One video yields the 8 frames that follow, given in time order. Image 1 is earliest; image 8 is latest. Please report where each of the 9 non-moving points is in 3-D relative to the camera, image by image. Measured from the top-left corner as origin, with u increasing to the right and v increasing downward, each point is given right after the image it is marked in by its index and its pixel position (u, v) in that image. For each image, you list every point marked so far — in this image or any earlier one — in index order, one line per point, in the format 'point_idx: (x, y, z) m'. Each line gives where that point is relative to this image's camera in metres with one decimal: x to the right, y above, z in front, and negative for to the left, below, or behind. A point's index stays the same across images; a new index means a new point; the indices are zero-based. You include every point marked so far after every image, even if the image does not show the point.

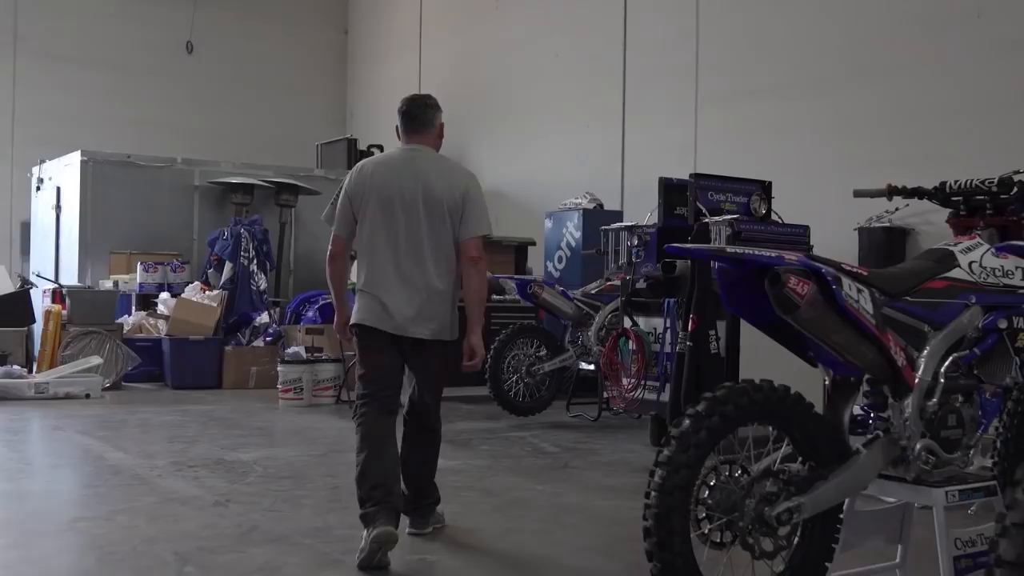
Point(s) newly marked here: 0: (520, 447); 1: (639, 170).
0: (0.0, -0.8, +5.0) m
1: (+1.2, +1.1, +9.2) m
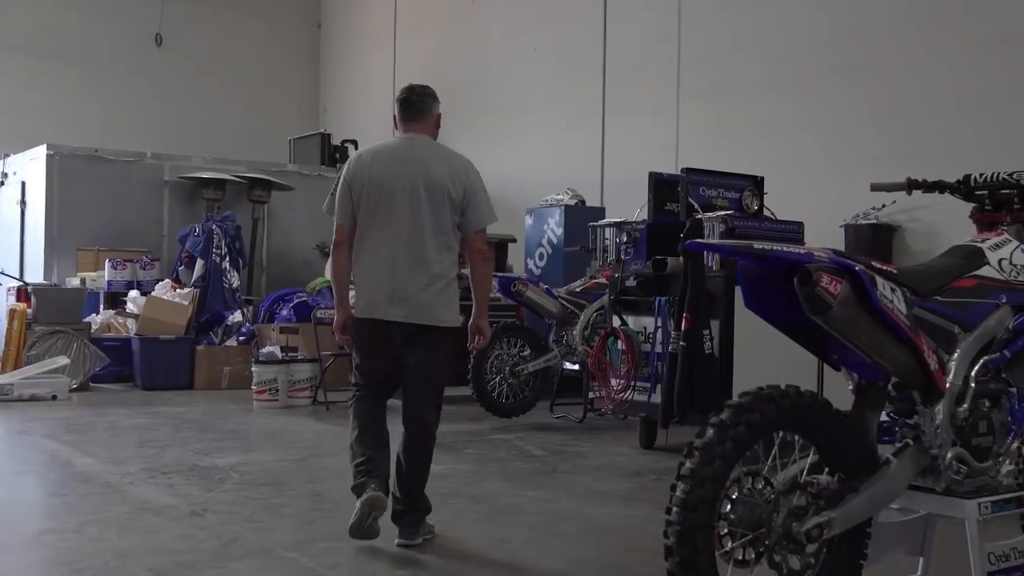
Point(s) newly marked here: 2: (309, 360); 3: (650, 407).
0: (0.0, -0.8, +4.8) m
1: (+1.0, +1.2, +9.1) m
2: (-1.5, -0.5, +6.9) m
3: (+0.7, -0.6, +4.6) m
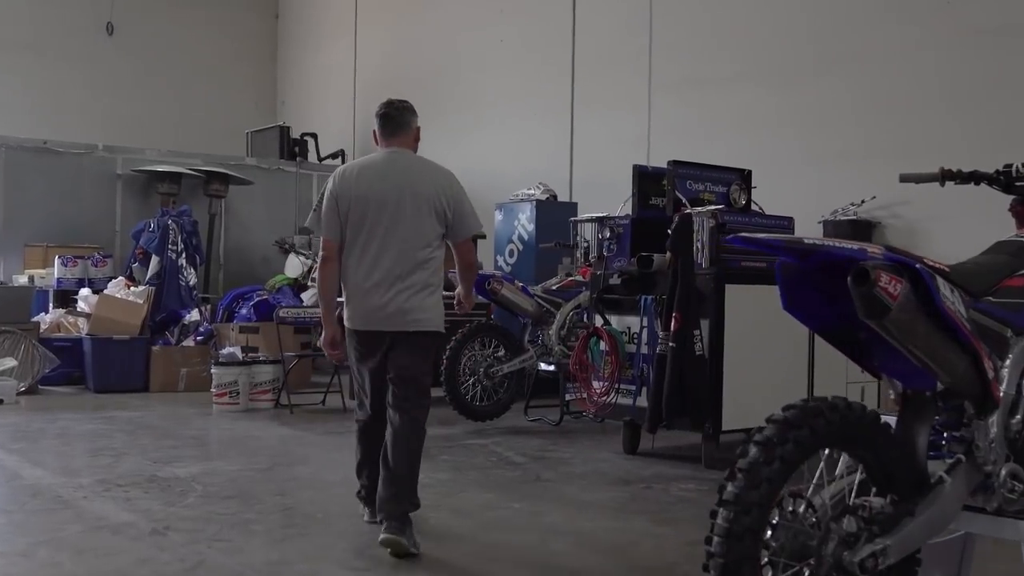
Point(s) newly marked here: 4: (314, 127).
0: (-0.1, -0.8, +4.6) m
1: (+0.7, +1.2, +8.9) m
2: (-1.6, -0.5, +6.6) m
3: (+0.6, -0.6, +4.4) m
4: (-2.7, +2.2, +13.2) m
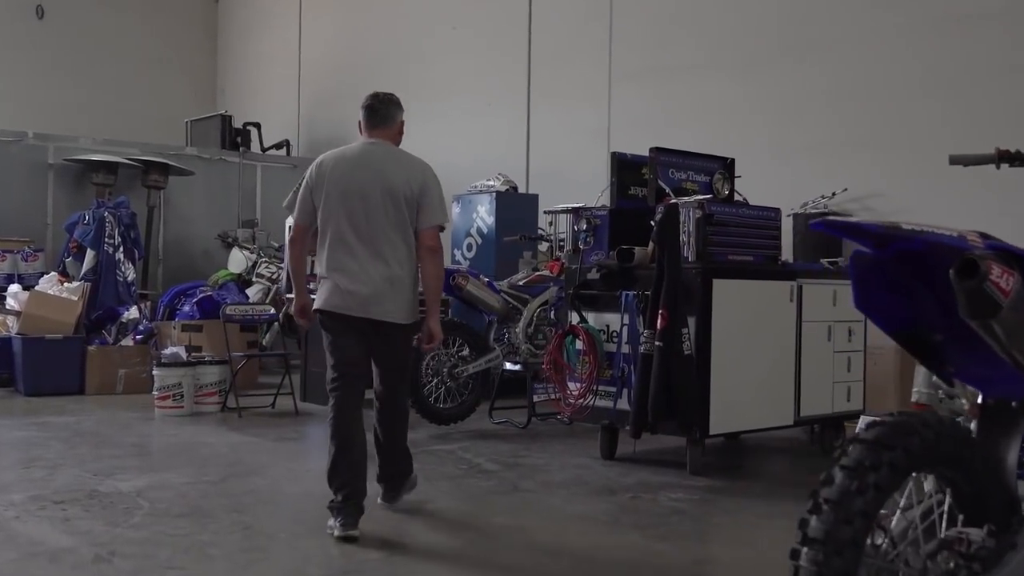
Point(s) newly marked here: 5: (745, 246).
0: (-0.3, -0.8, +4.3) m
1: (+0.3, +1.2, +8.7) m
2: (-1.9, -0.5, +6.2) m
3: (+0.5, -0.5, +4.2) m
4: (-3.4, +2.3, +12.7) m
5: (+1.0, +0.2, +4.1) m
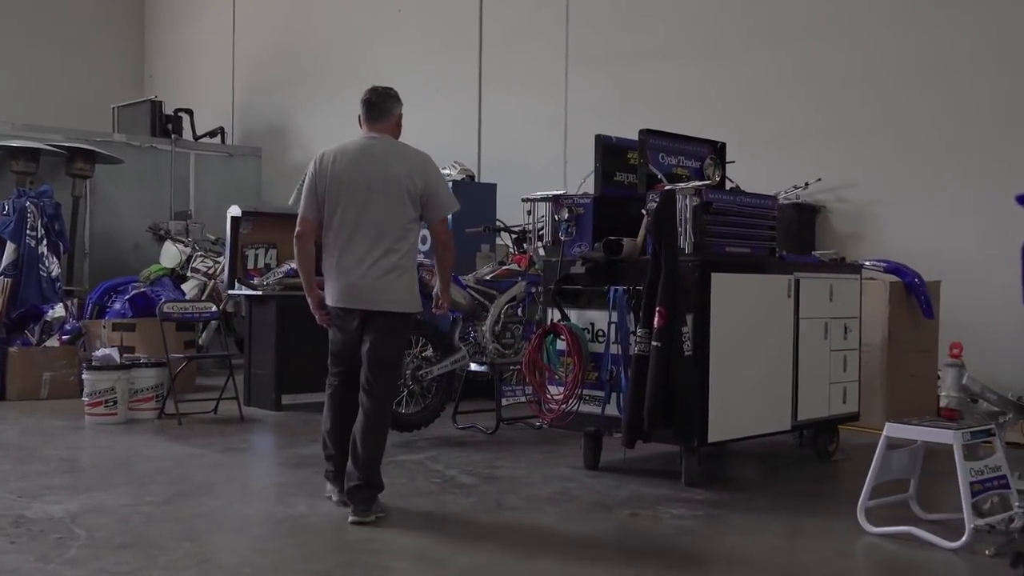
0: (-0.3, -0.8, +4.0) m
1: (-0.1, +1.3, +8.3) m
2: (-2.1, -0.4, +5.7) m
3: (+0.4, -0.5, +3.9) m
4: (-4.0, +2.3, +12.1) m
5: (+0.9, +0.2, +3.8) m
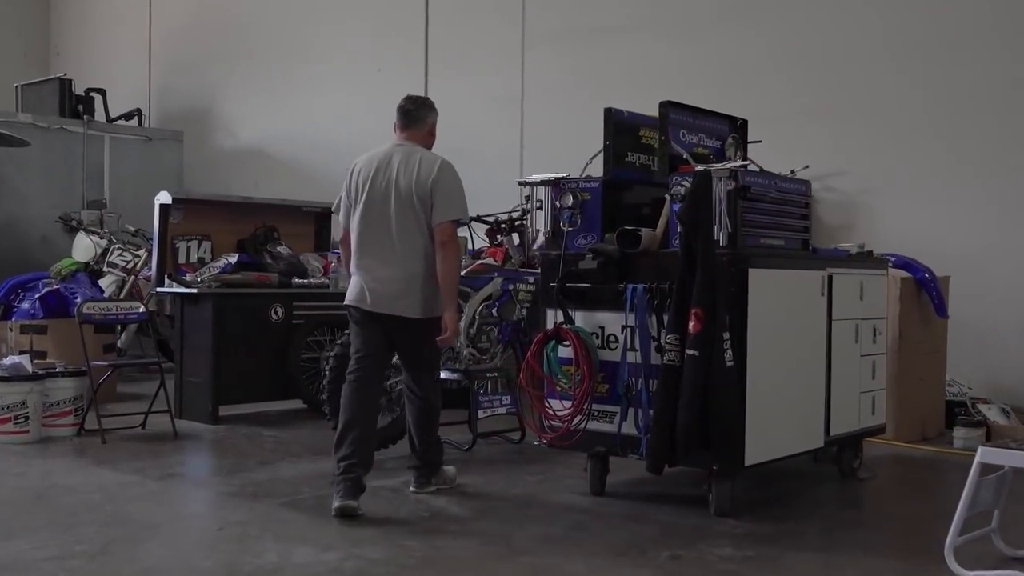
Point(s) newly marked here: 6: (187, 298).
0: (-0.4, -0.8, +3.4) m
1: (-0.5, +1.3, +7.7) m
2: (-2.3, -0.4, +5.0) m
3: (+0.4, -0.5, +3.3) m
4: (-4.7, +2.4, +11.1) m
5: (+0.9, +0.2, +3.3) m
6: (-1.8, -0.1, +5.5) m
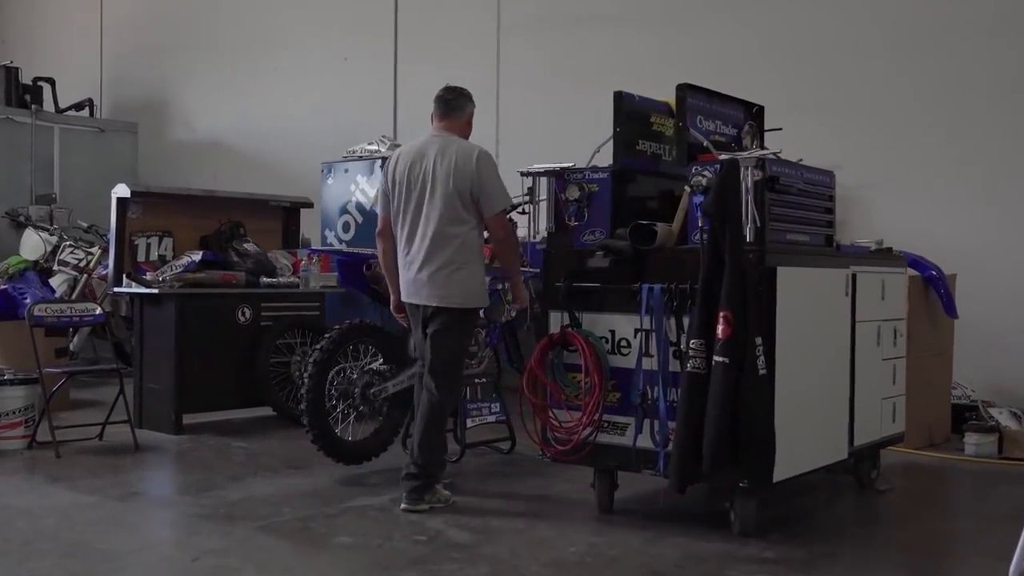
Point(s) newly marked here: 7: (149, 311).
0: (-0.3, -0.8, +3.1) m
1: (-0.7, +1.3, +7.4) m
2: (-2.3, -0.4, +4.6) m
3: (+0.4, -0.5, +3.1) m
4: (-5.1, +2.4, +10.6) m
5: (+0.9, +0.2, +3.1) m
6: (-1.9, -0.1, +5.1) m
7: (-1.9, -0.1, +5.1) m
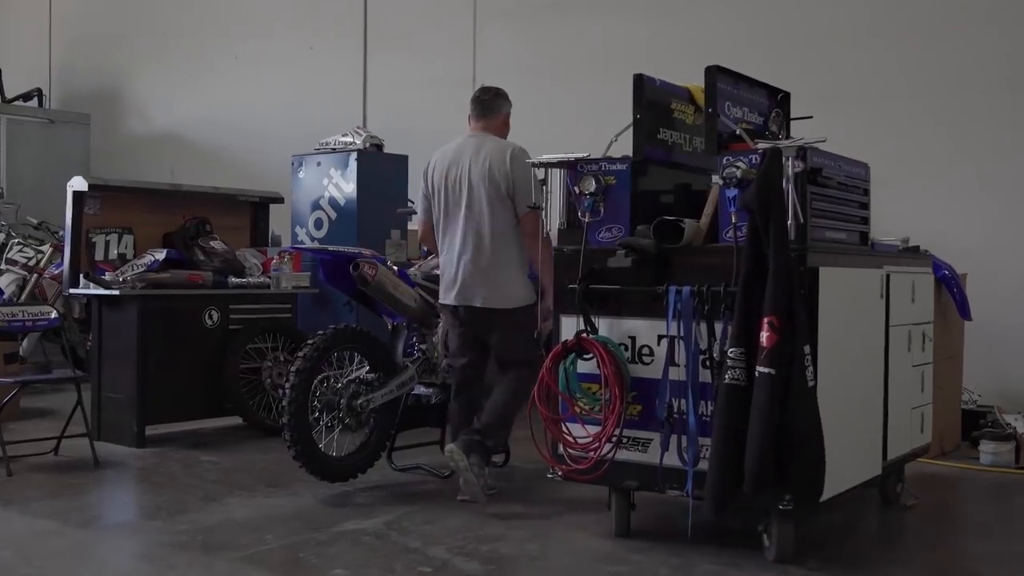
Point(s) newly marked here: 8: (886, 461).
0: (-0.3, -0.8, +2.8) m
1: (-0.8, +1.3, +7.1) m
2: (-2.4, -0.4, +4.2) m
3: (+0.4, -0.5, +2.8) m
4: (-5.4, +2.4, +10.1) m
5: (+1.0, +0.2, +2.8) m
6: (-2.0, -0.1, +4.7) m
7: (-2.0, -0.1, +4.7) m
8: (+1.2, -0.6, +3.1) m
